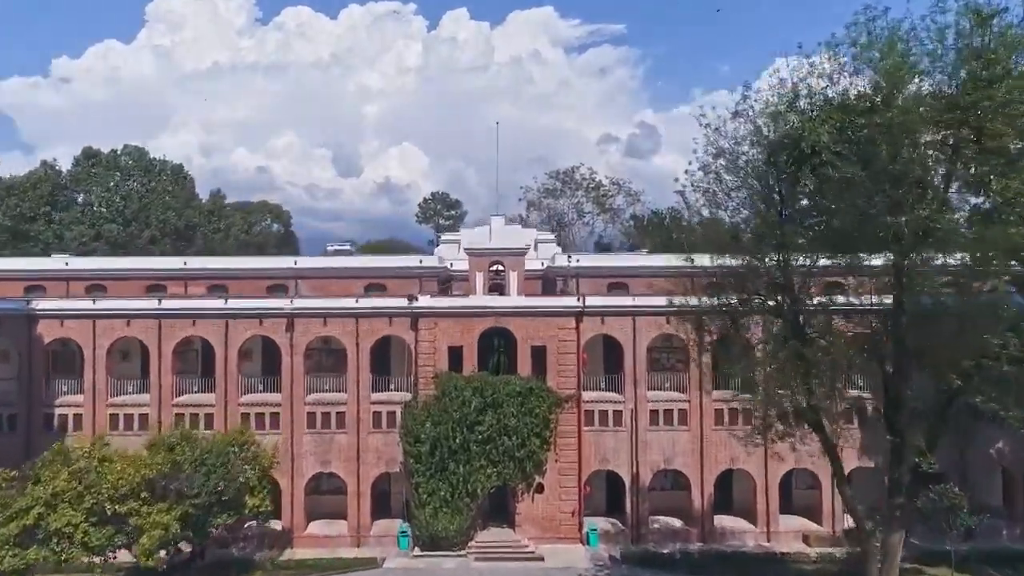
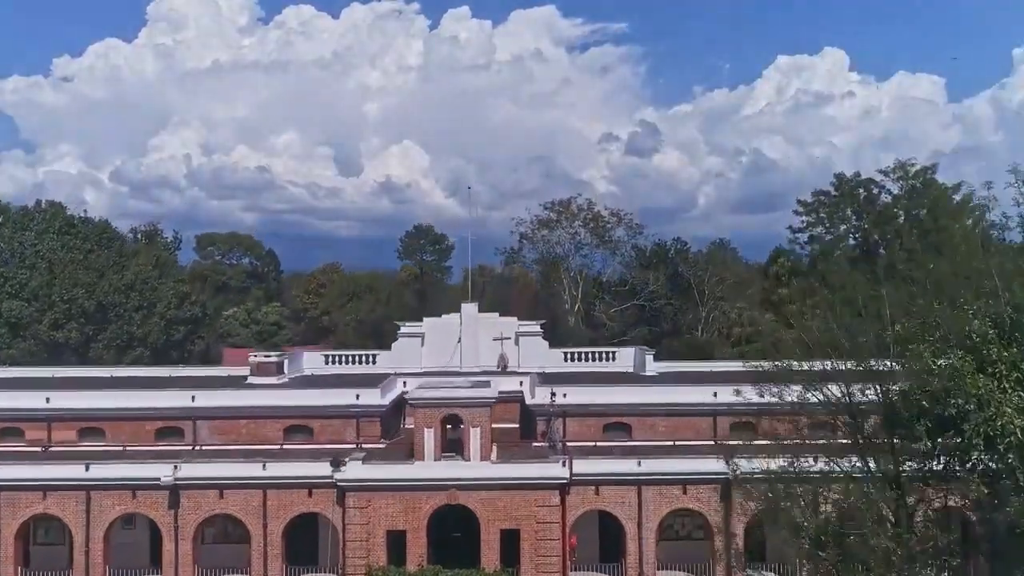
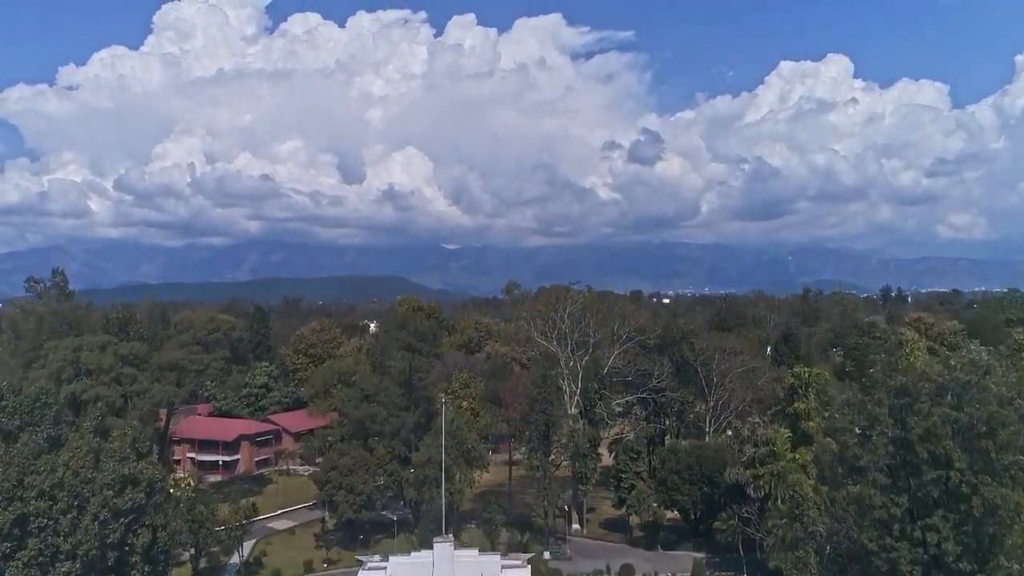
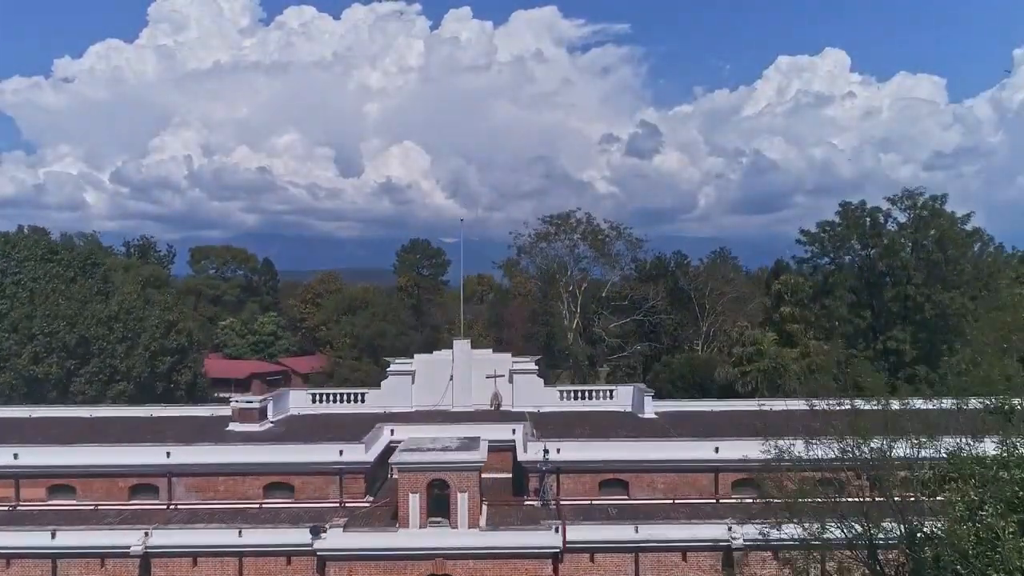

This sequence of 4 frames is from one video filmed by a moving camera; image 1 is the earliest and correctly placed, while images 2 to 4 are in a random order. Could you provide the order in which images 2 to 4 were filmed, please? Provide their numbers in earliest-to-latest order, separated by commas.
2, 4, 3
